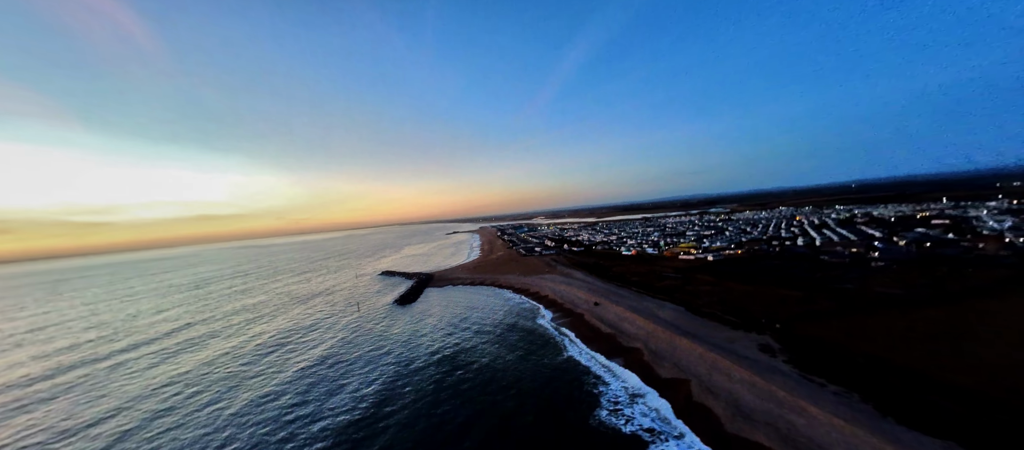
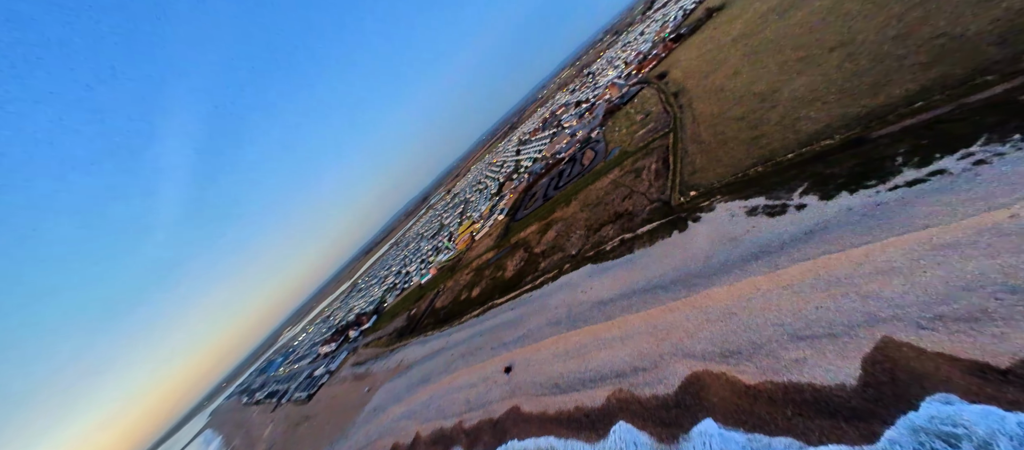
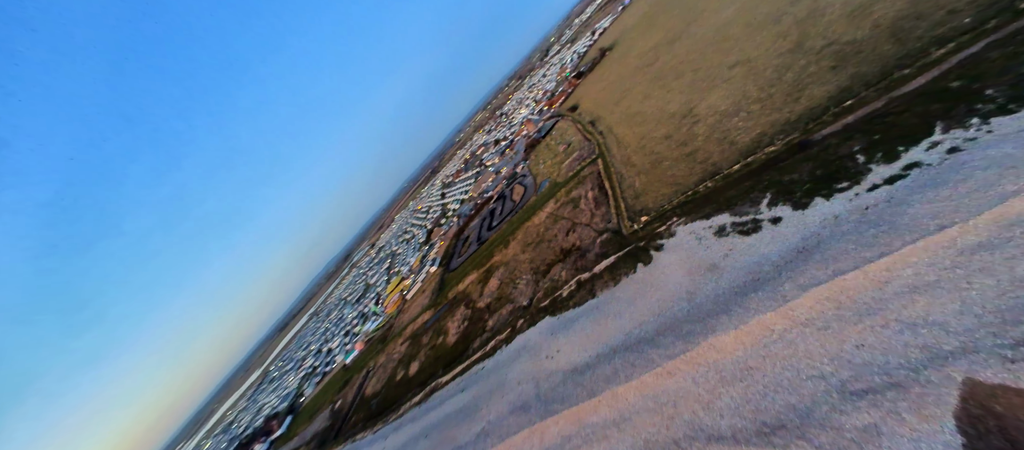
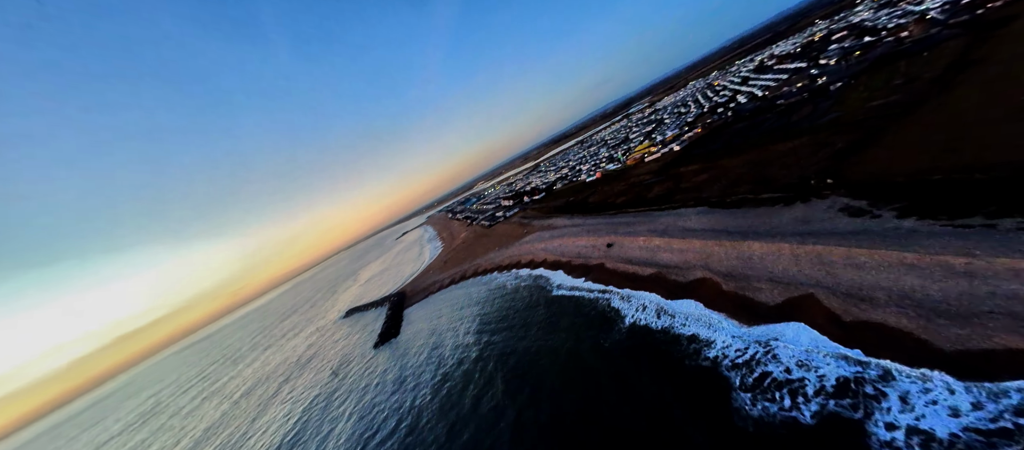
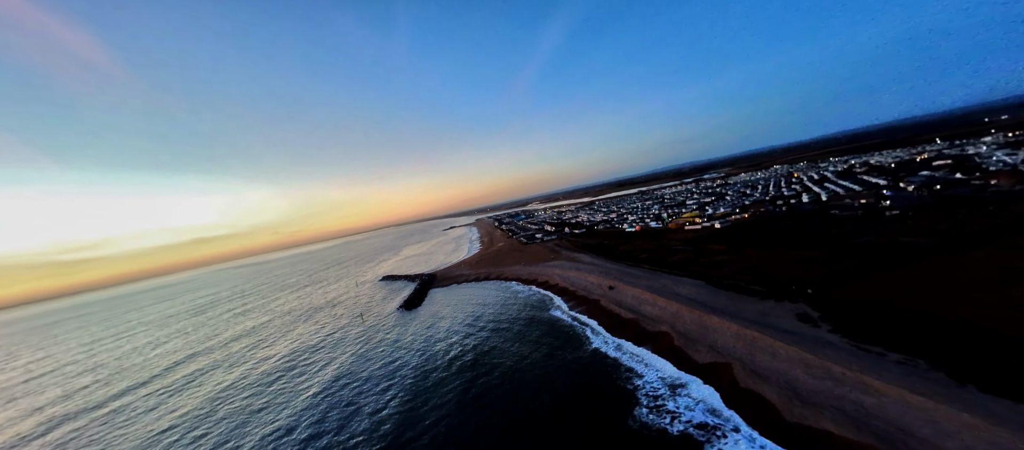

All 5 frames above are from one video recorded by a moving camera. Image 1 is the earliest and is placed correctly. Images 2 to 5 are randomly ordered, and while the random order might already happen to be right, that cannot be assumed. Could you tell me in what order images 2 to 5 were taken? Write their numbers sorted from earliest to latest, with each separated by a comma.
5, 4, 2, 3
